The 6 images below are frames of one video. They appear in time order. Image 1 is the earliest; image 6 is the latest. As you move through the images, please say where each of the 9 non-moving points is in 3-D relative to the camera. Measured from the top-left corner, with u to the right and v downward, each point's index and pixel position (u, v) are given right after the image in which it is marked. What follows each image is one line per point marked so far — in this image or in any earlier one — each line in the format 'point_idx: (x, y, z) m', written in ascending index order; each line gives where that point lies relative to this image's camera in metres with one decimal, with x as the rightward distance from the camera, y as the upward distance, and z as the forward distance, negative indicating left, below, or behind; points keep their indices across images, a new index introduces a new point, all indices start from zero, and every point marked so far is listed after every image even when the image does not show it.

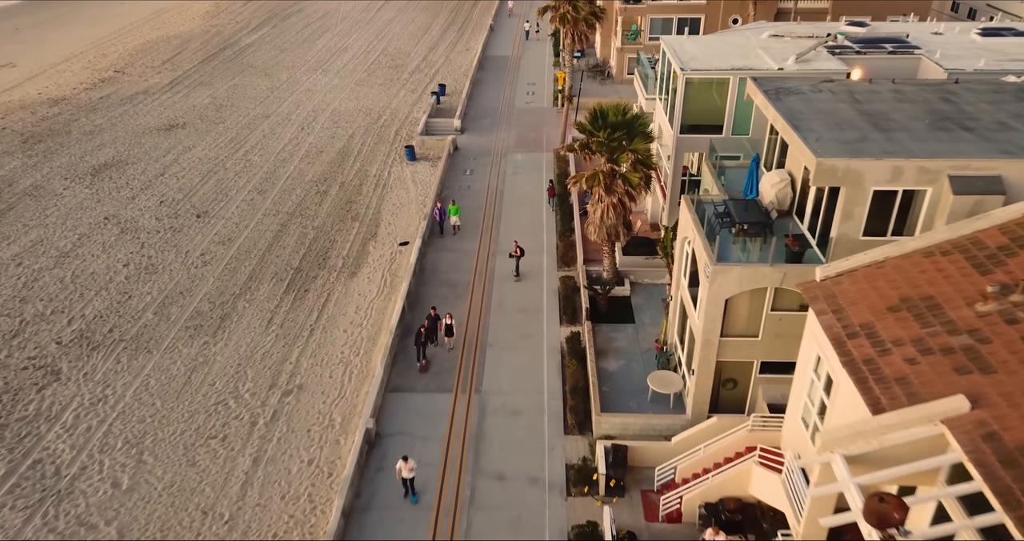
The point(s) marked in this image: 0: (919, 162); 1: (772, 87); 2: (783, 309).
0: (+8.0, +2.2, +14.8) m
1: (+6.8, +4.8, +19.5) m
2: (+6.1, -0.9, +16.8) m
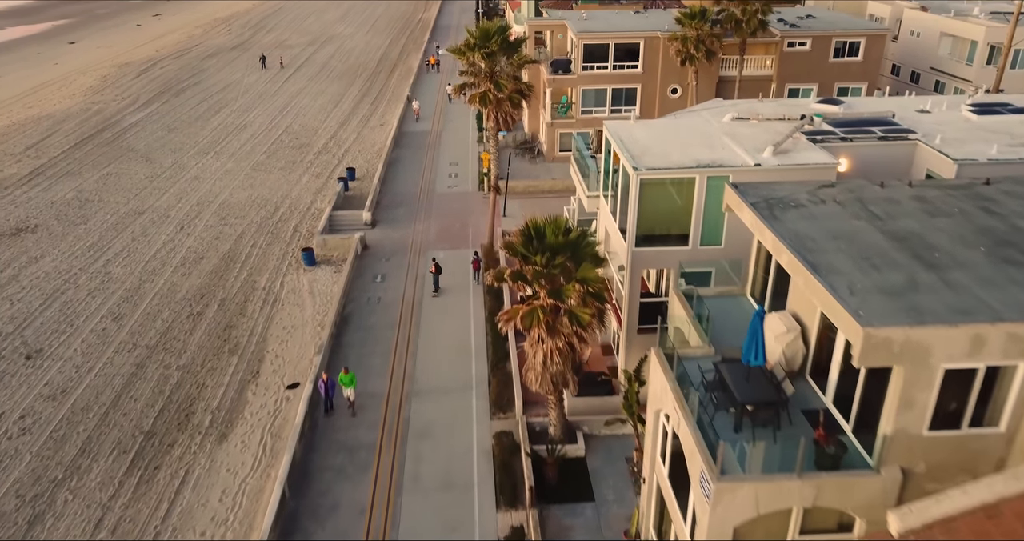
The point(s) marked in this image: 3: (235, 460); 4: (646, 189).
0: (+6.7, -0.8, +10.0) m
1: (+4.9, +1.5, +14.7) m
2: (+4.7, -4.0, +11.6) m
3: (-7.1, -4.9, +19.3) m
4: (+3.2, +1.9, +18.0) m
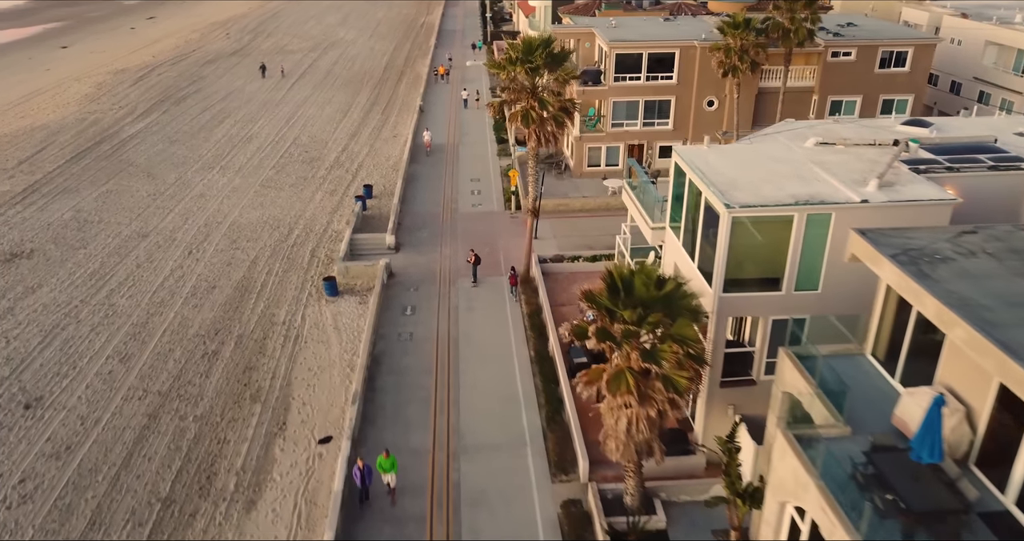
0: (+8.3, -1.8, +7.9) m
1: (+6.5, +0.4, +12.6) m
2: (+6.3, -5.1, +9.4) m
3: (-5.6, -6.0, +17.1) m
4: (+4.8, +0.9, +15.8) m
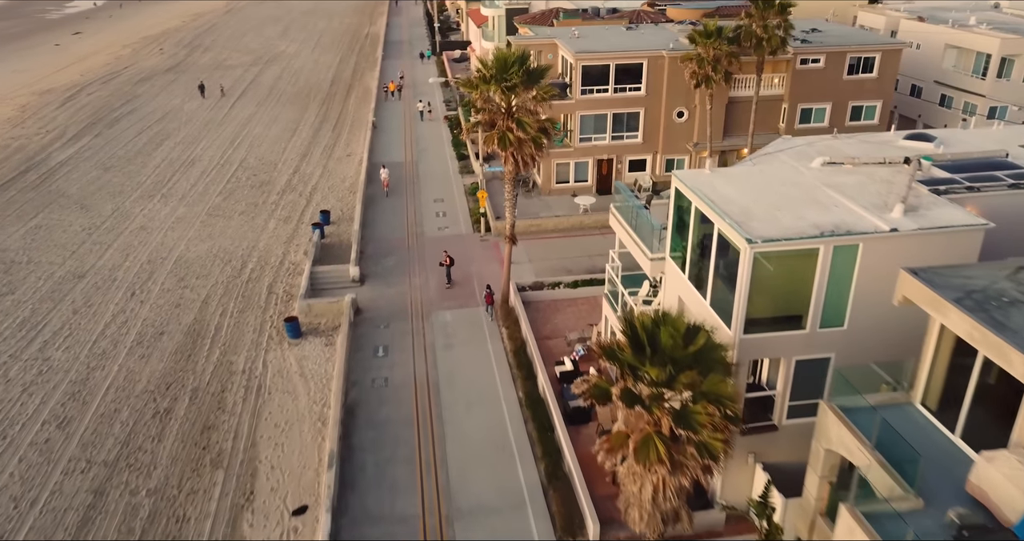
0: (+8.9, -2.4, +6.7) m
1: (+6.7, -0.3, +11.2) m
2: (+7.0, -5.7, +8.0) m
3: (-5.4, -7.2, +14.9) m
4: (+4.8, +0.1, +14.4) m
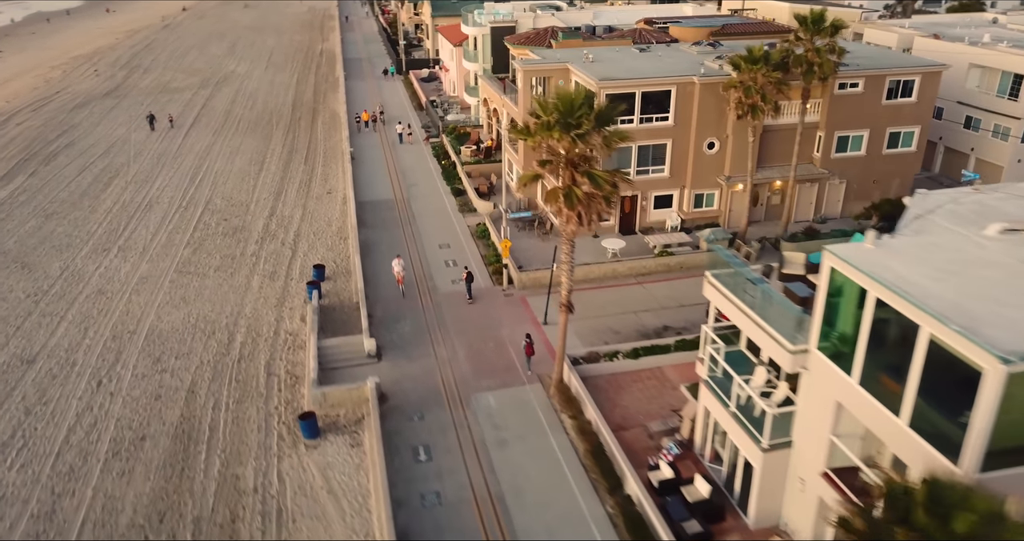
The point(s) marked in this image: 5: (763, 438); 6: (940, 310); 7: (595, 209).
0: (+12.1, -4.0, +3.5) m
1: (+9.4, -2.0, +7.9) m
2: (+10.1, -7.4, +4.7) m
3: (-2.6, -9.3, +10.5) m
4: (+7.3, -1.7, +10.9) m
5: (+5.4, -3.6, +16.1) m
6: (+6.8, -0.6, +12.1) m
7: (+2.2, +1.6, +19.0) m
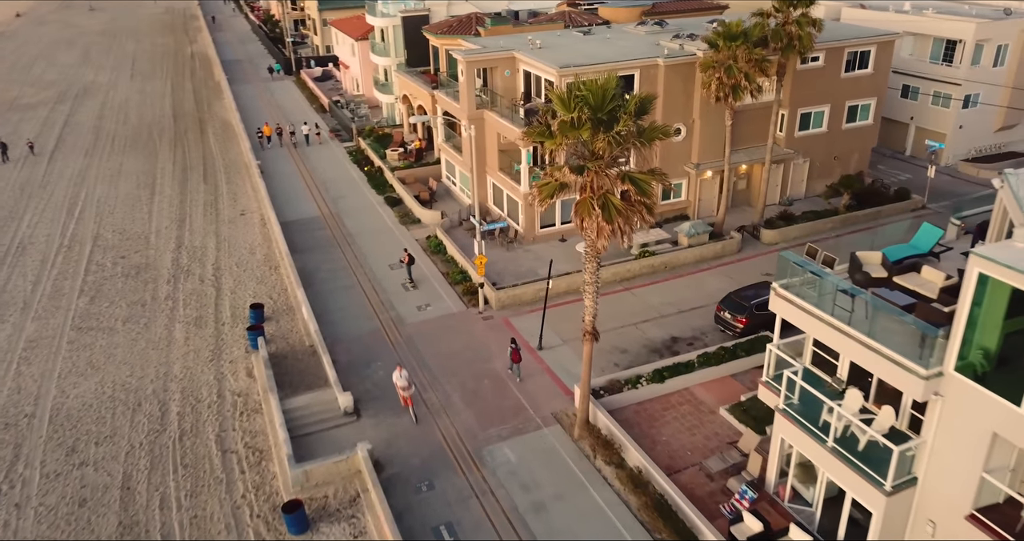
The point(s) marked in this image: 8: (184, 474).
0: (+15.2, -3.5, +2.2) m
1: (+11.8, -1.8, +6.1) m
2: (+13.5, -7.1, +3.1) m
3: (+0.2, -10.2, +6.9) m
4: (+9.2, -1.7, +8.7) m
5: (+6.7, -3.8, +13.5) m
6: (+8.4, -0.7, +9.7) m
7: (+2.7, +1.1, +15.8) m
8: (-8.1, -4.9, +18.4) m
